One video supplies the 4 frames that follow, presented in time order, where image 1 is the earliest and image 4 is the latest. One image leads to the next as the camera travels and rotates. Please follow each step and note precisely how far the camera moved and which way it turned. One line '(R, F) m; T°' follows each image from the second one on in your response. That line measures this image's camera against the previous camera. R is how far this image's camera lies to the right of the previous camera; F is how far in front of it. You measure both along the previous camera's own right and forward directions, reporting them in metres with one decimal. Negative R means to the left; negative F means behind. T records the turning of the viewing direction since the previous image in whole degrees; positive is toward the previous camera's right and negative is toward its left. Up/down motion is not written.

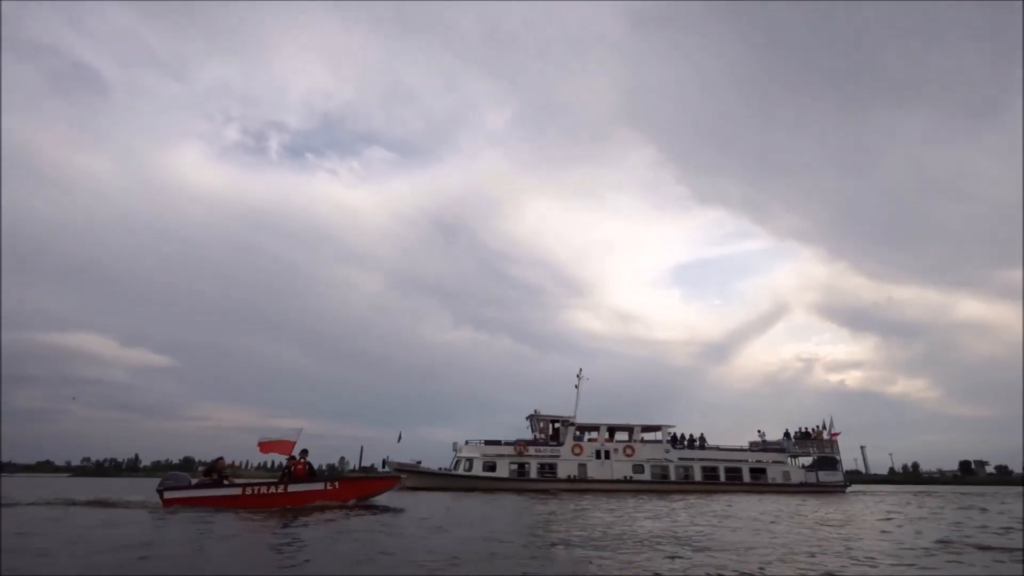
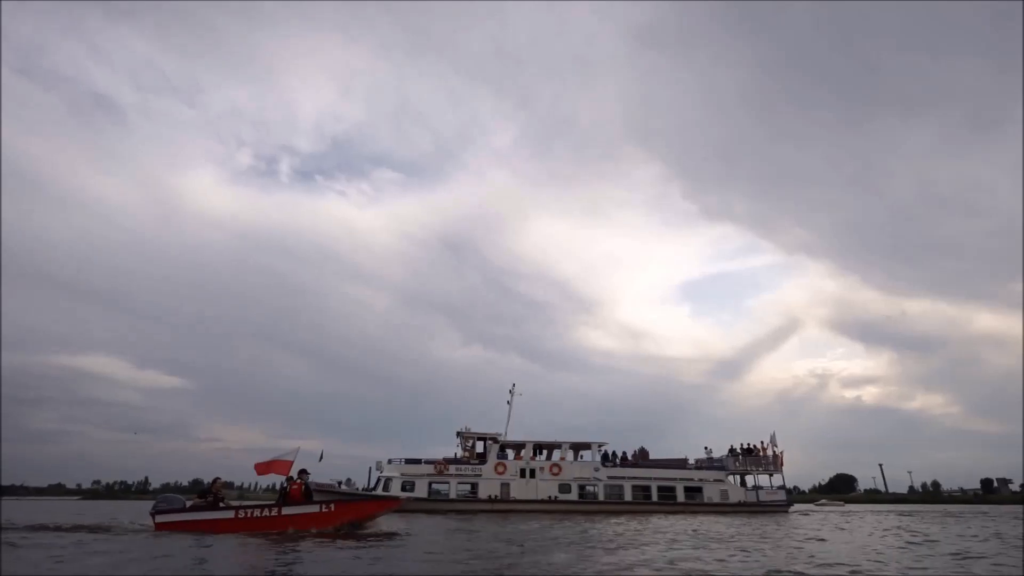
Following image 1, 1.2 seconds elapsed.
(+3.6, +0.8) m; -1°
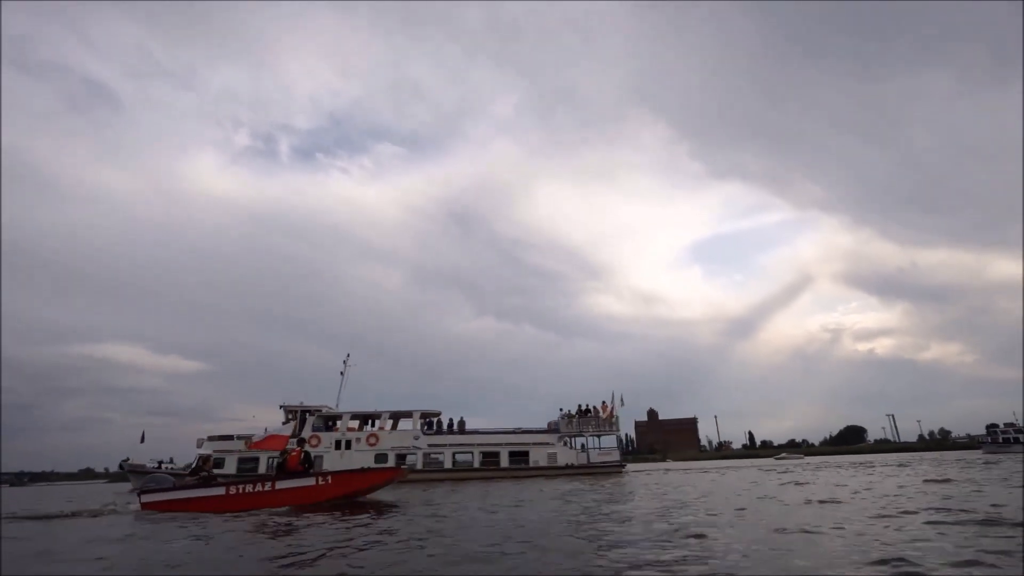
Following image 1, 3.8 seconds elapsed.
(+7.7, +1.1) m; -2°
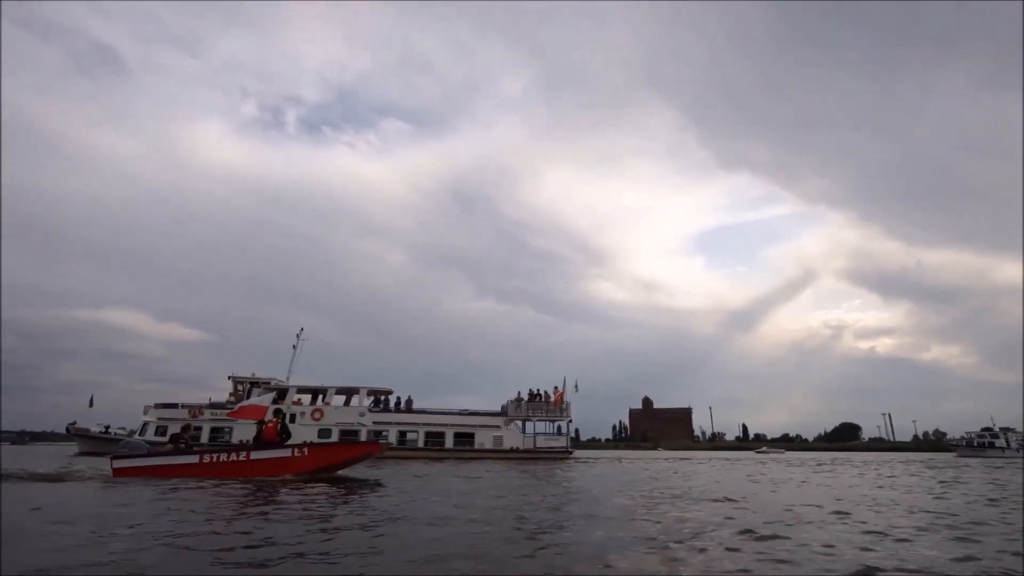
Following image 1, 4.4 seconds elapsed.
(+1.9, +0.3) m; 0°
